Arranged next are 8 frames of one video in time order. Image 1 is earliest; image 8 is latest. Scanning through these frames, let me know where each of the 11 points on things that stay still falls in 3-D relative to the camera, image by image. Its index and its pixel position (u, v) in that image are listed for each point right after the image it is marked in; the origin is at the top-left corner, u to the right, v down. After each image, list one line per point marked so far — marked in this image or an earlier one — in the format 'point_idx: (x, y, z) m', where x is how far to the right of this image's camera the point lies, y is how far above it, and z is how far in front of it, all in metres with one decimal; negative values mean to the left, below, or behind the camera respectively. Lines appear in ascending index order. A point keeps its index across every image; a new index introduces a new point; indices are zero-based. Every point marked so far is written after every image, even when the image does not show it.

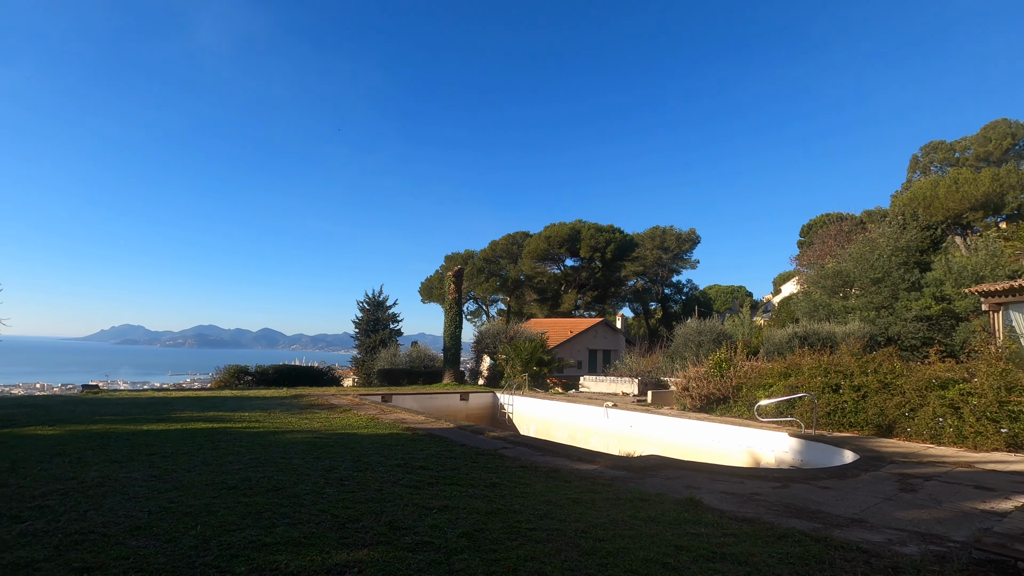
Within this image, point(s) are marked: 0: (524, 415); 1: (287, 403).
0: (+0.4, -4.0, +16.8) m
1: (-5.2, -2.7, +12.5) m
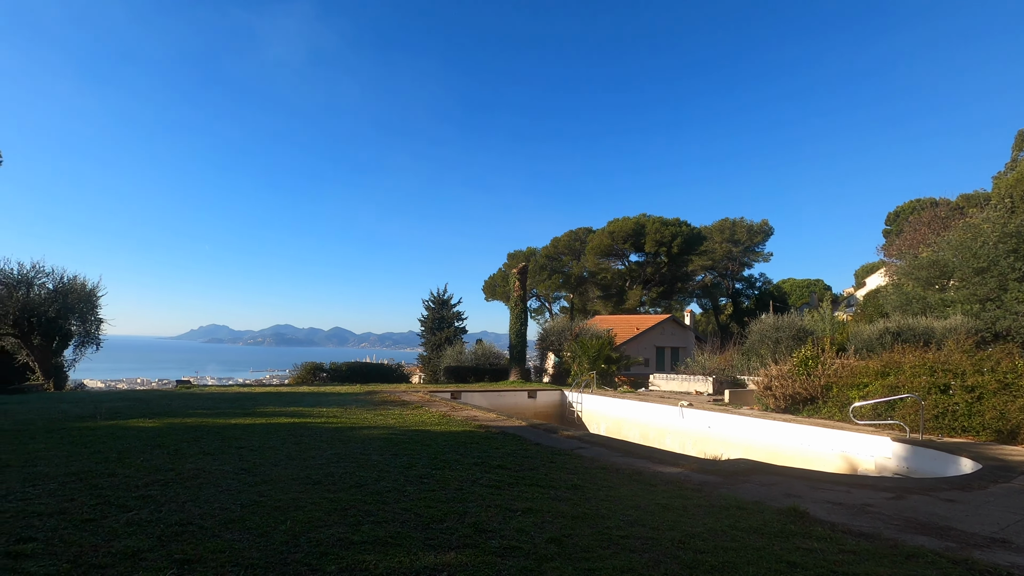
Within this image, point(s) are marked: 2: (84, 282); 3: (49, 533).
0: (+2.5, -3.9, +16.4) m
1: (-3.6, -2.7, +12.8) m
2: (-15.2, +0.2, +18.9) m
3: (-3.2, -1.7, +3.8) m
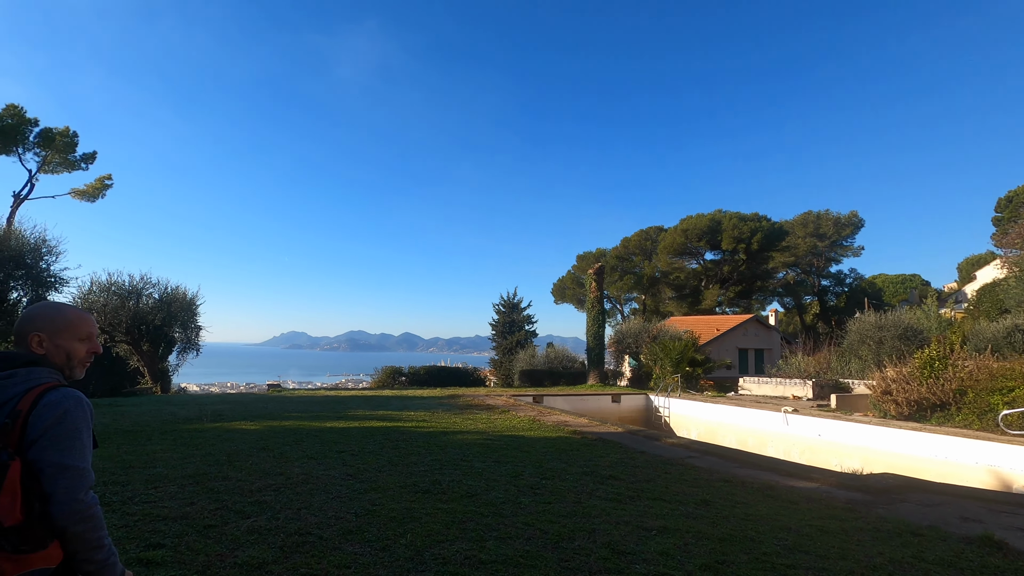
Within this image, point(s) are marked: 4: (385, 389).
0: (+5.0, -3.8, +15.6) m
1: (-1.5, -2.7, +12.7) m
2: (-12.4, -0.1, +20.2) m
3: (-2.3, -1.7, +3.7) m
4: (-4.5, -3.6, +19.0) m
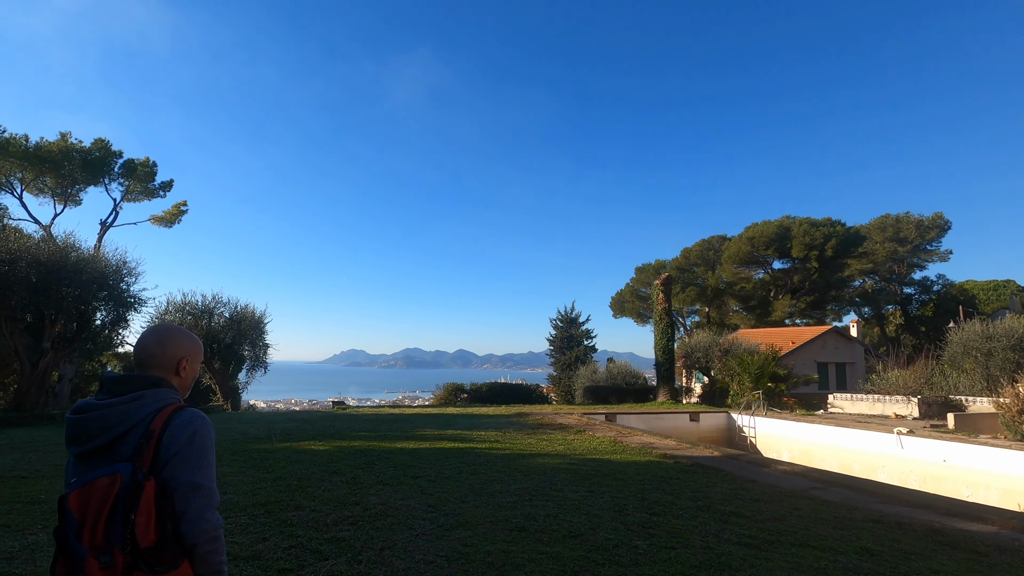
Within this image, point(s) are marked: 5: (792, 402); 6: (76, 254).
0: (+6.9, -4.0, +14.2) m
1: (+0.1, -3.0, +12.0) m
2: (-10.0, -0.9, +20.6) m
3: (-1.6, -1.8, +3.2) m
4: (-2.2, -4.1, +18.5) m
5: (+9.9, -4.0, +18.9) m
6: (-10.9, +0.7, +13.6) m
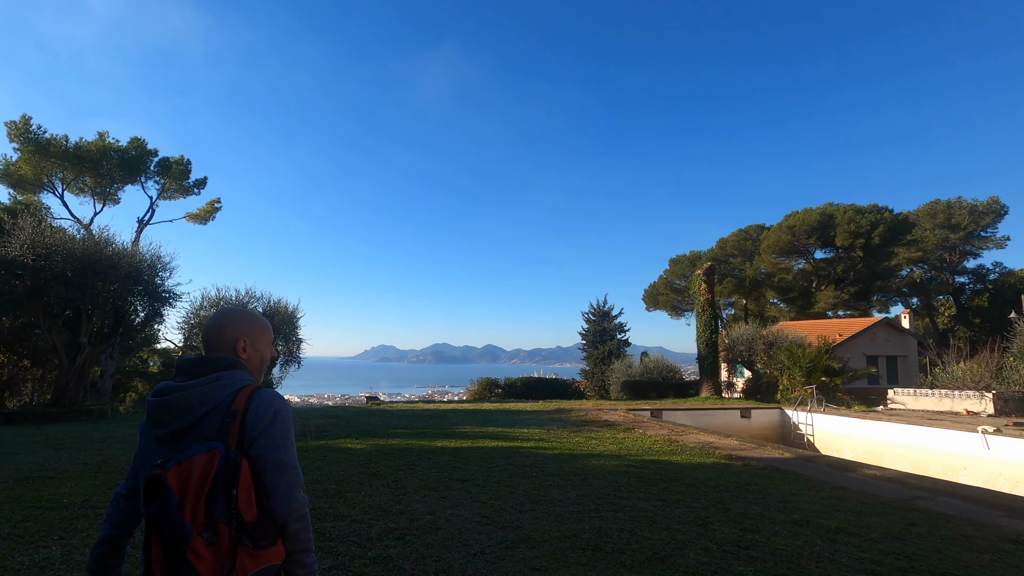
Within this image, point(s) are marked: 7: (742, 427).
0: (+7.9, -3.7, +13.2) m
1: (+1.0, -2.8, +11.4) m
2: (-8.7, -0.6, +20.5) m
3: (-1.1, -1.6, +2.6) m
4: (-1.0, -3.8, +18.0) m
5: (+11.1, -3.6, +17.8) m
6: (-10.0, +0.8, +13.5) m
7: (+6.0, -3.7, +14.1) m
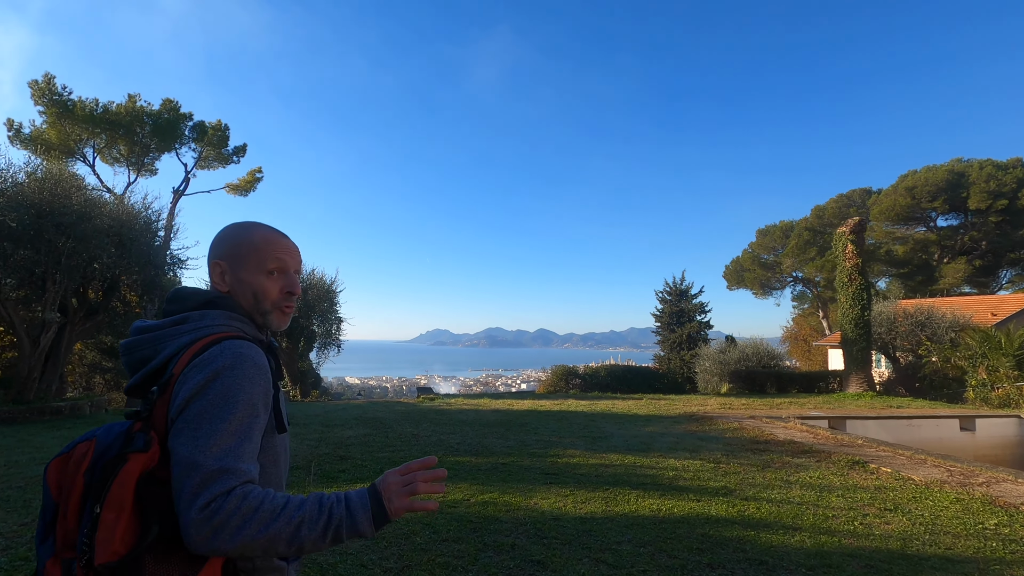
0: (+9.7, -2.8, +8.4) m
1: (+2.7, -2.0, +7.2) m
2: (-6.1, +0.3, +17.2) m
3: (-0.3, -1.1, -1.3) m
4: (+1.4, -2.9, +14.0) m
5: (+13.4, -2.6, +12.7) m
6: (-8.1, +1.6, +10.3) m
7: (+8.0, -2.8, +9.5) m
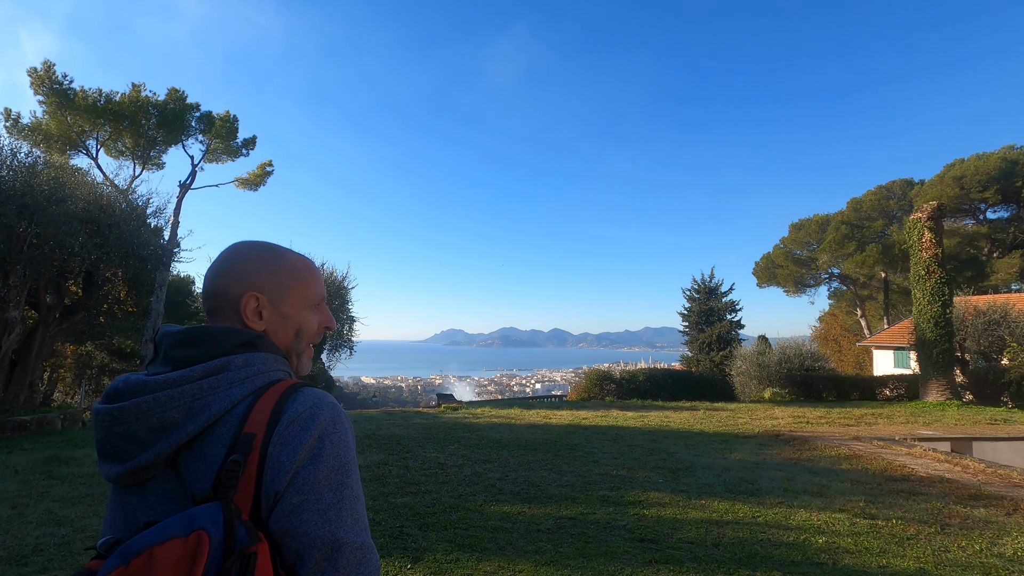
0: (+10.4, -2.7, +6.6) m
1: (+3.2, -1.9, +5.5) m
2: (-5.2, +0.4, +15.7) m
3: (0.0, -1.0, -2.9) m
4: (+2.1, -2.7, +12.4) m
5: (+14.1, -2.4, +10.7) m
6: (-7.4, +1.7, +8.9) m
7: (+8.6, -2.6, +7.7) m
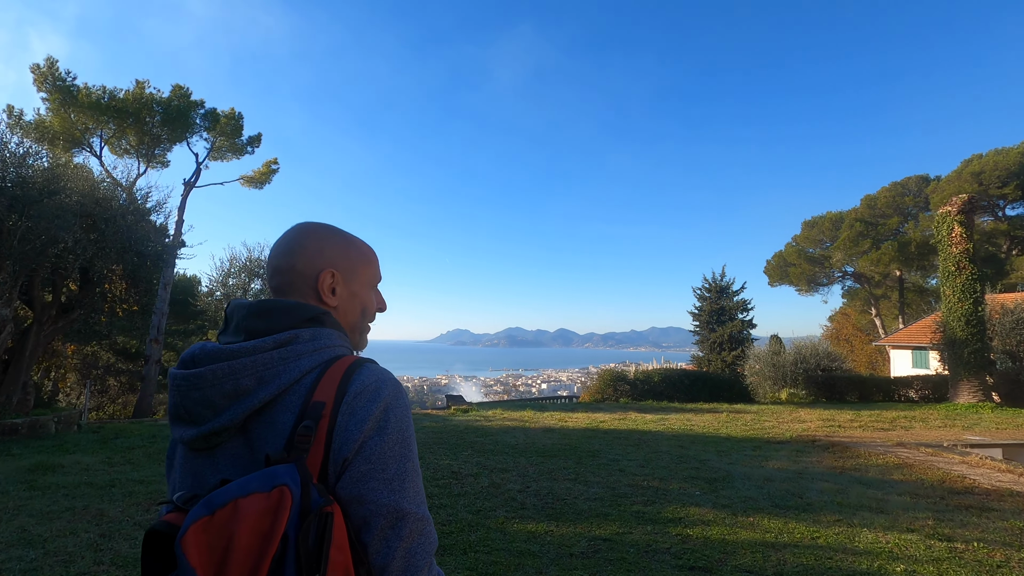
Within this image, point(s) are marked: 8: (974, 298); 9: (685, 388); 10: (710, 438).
0: (+10.6, -2.6, +6.0) m
1: (+3.4, -1.8, +5.0) m
2: (-4.9, +0.5, +15.3) m
3: (+0.2, -1.0, -3.4) m
4: (+2.4, -2.7, +11.9) m
5: (+14.3, -2.4, +10.1) m
6: (-7.2, +1.8, +8.5) m
7: (+8.8, -2.6, +7.1) m
8: (+11.0, -0.2, +12.8) m
9: (+5.1, -3.0, +15.8) m
10: (+2.8, -2.1, +7.5) m
